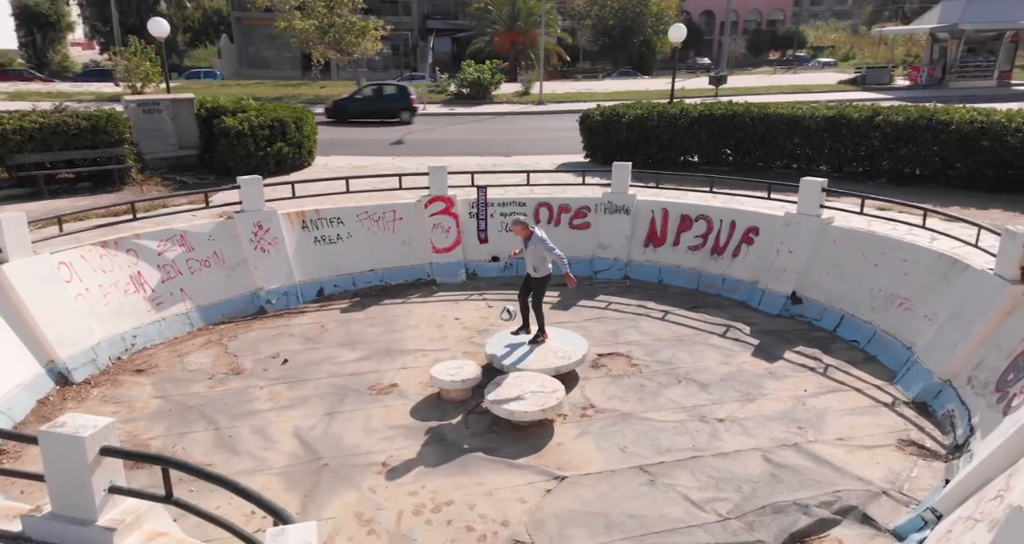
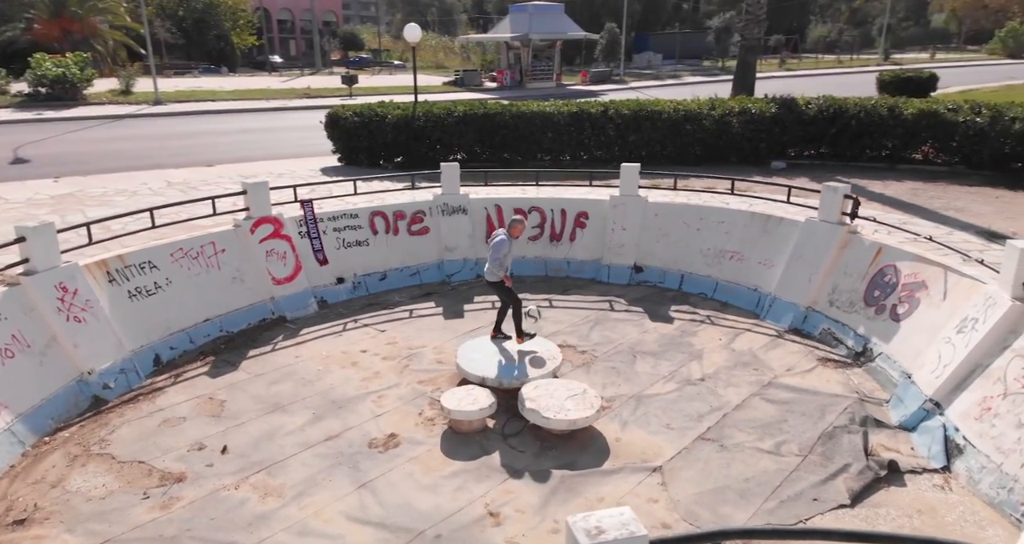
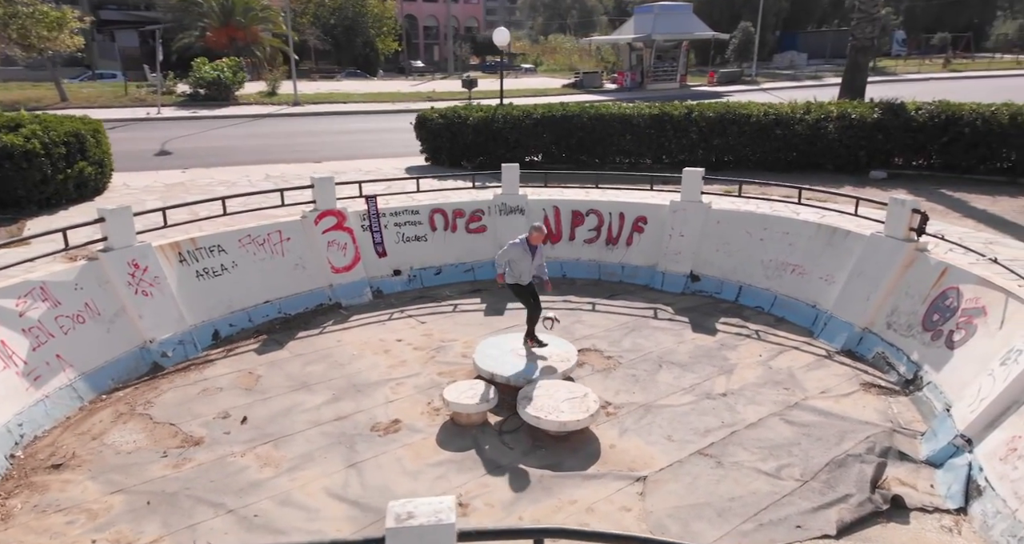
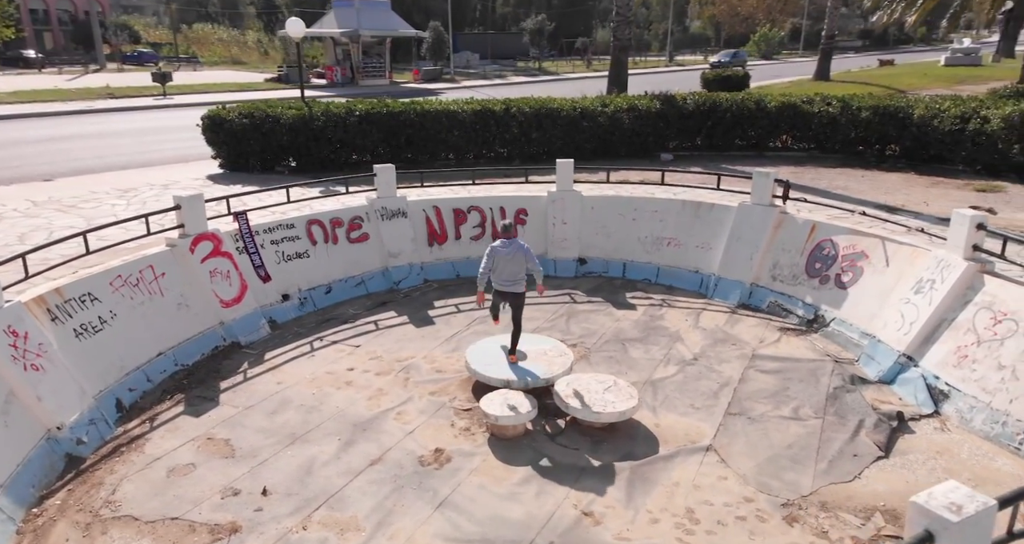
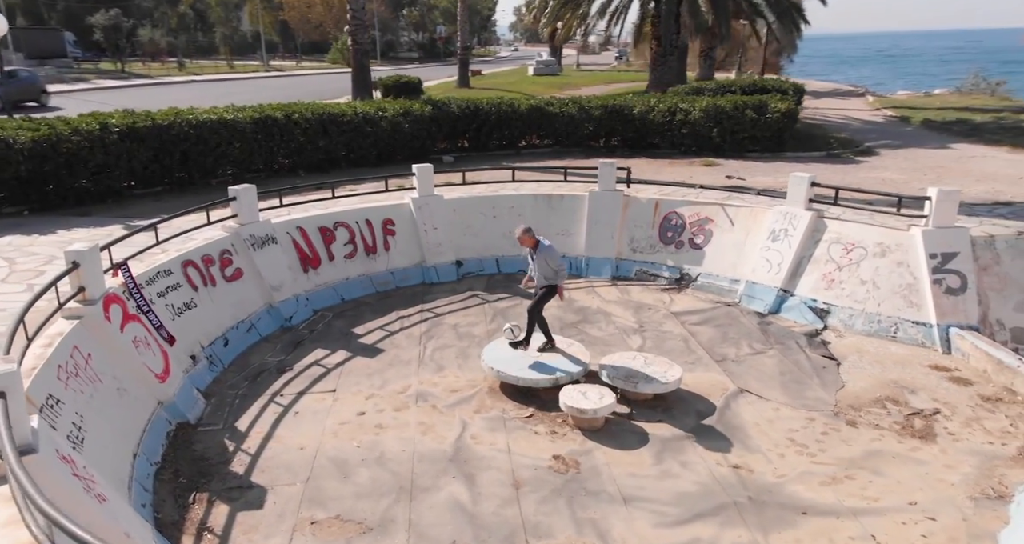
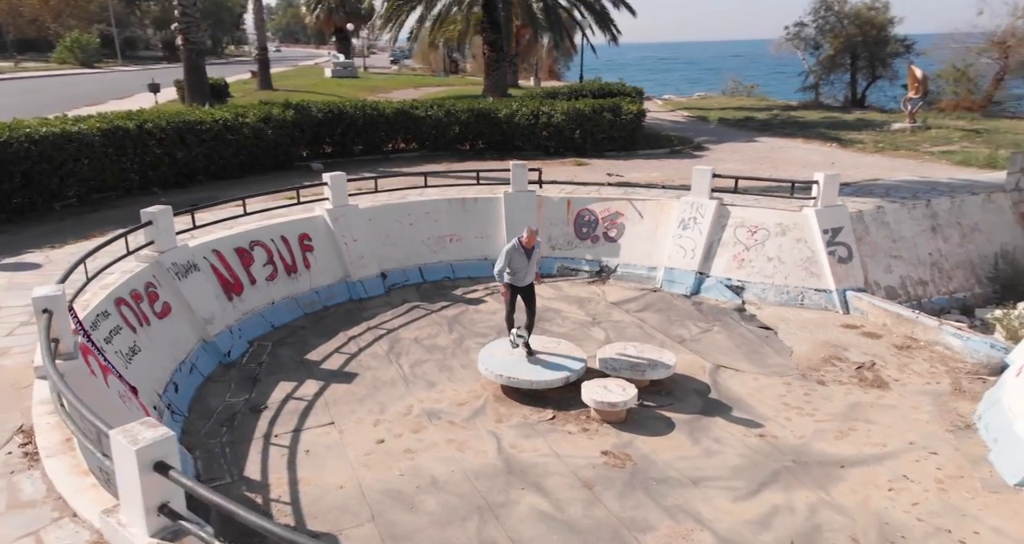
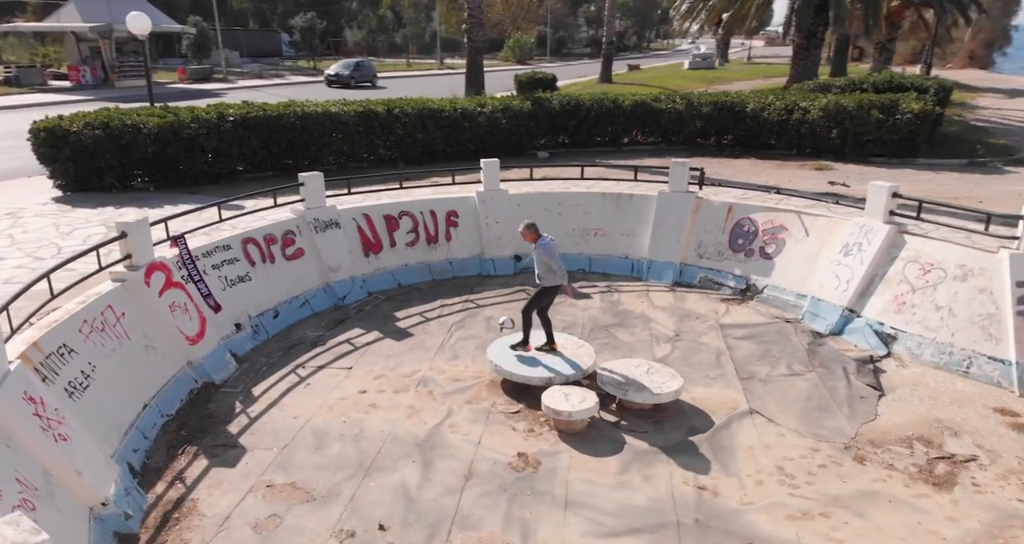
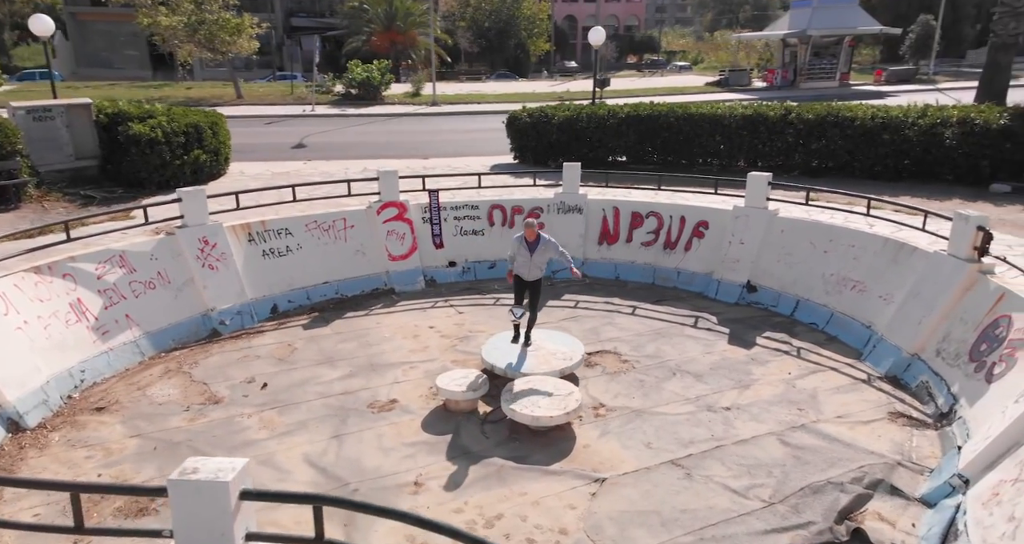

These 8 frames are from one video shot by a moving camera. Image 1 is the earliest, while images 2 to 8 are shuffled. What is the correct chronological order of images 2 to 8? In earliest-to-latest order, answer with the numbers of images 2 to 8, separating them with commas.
8, 3, 2, 4, 7, 5, 6
